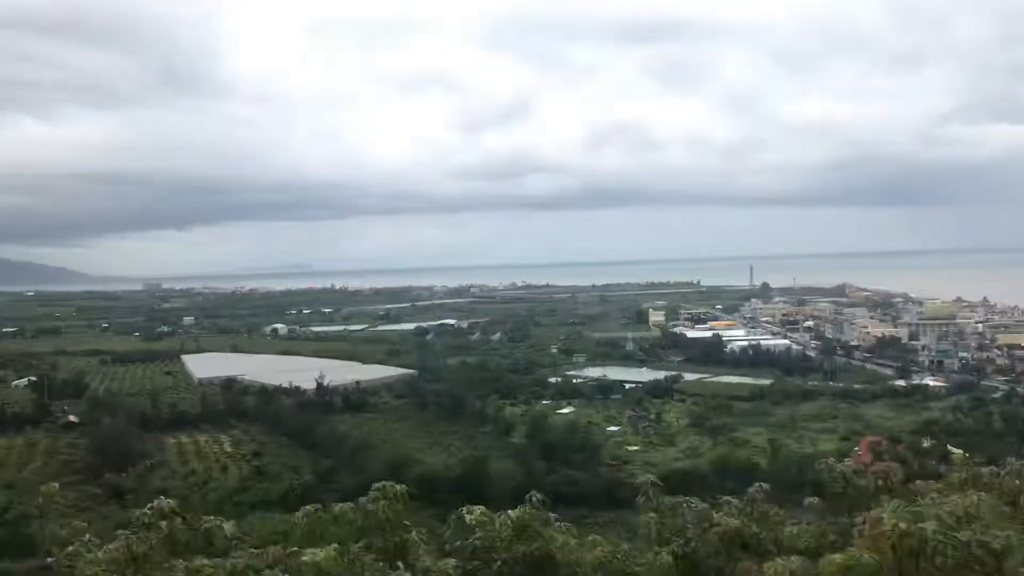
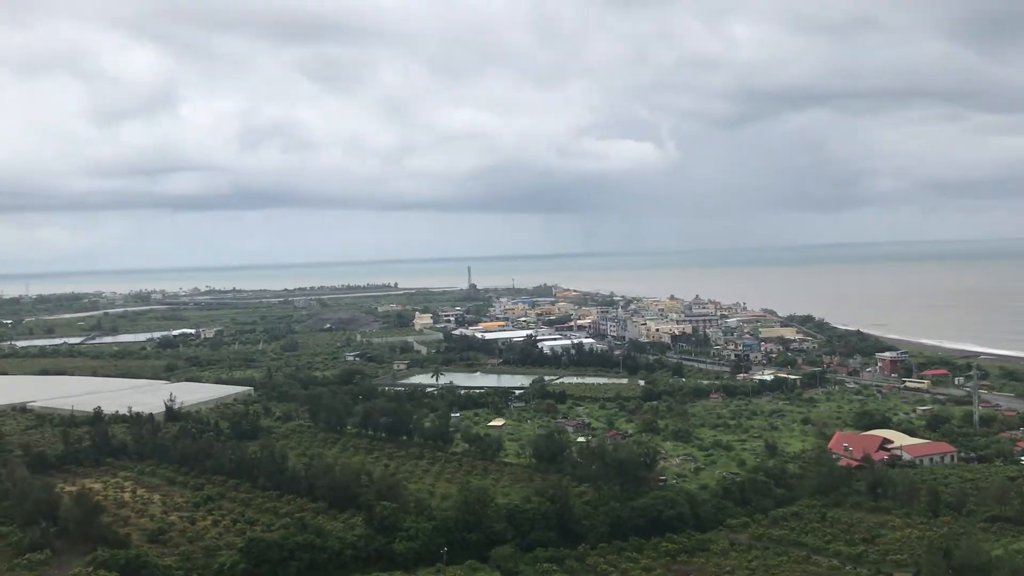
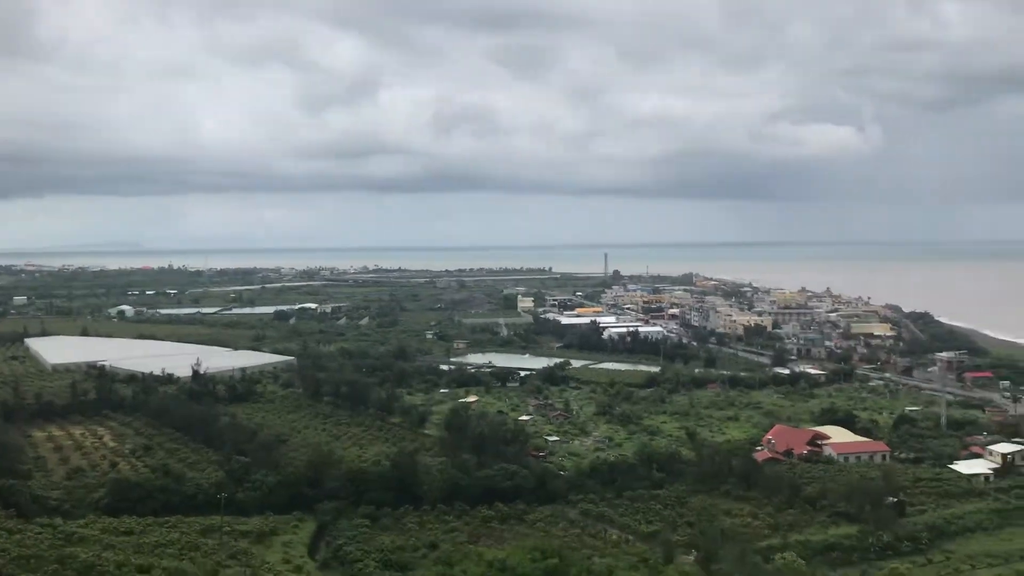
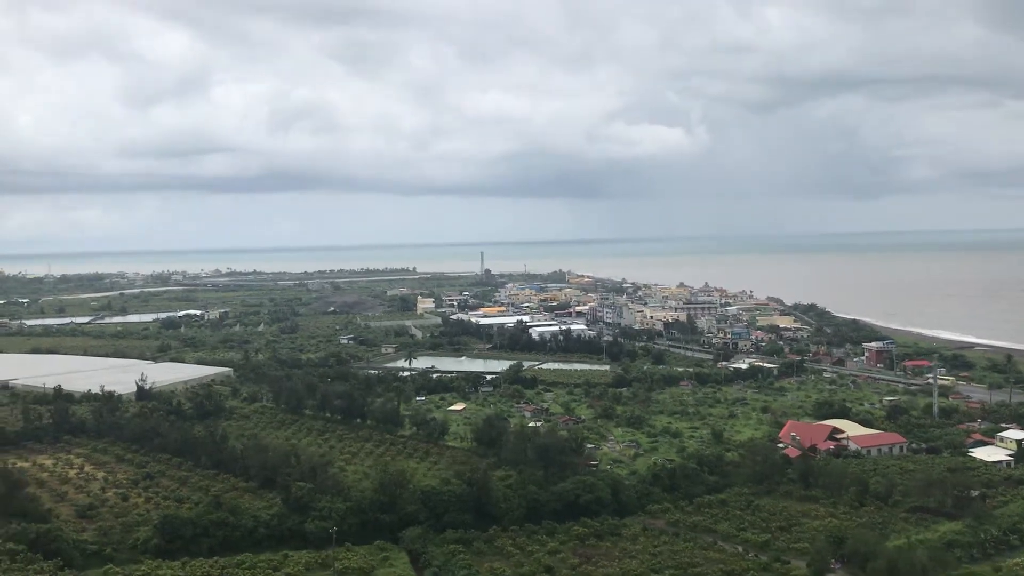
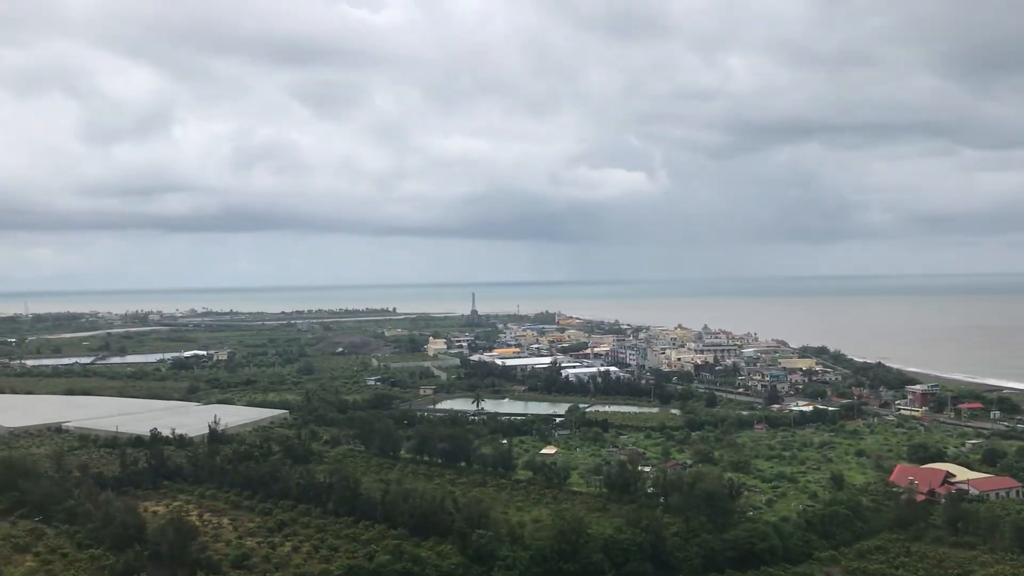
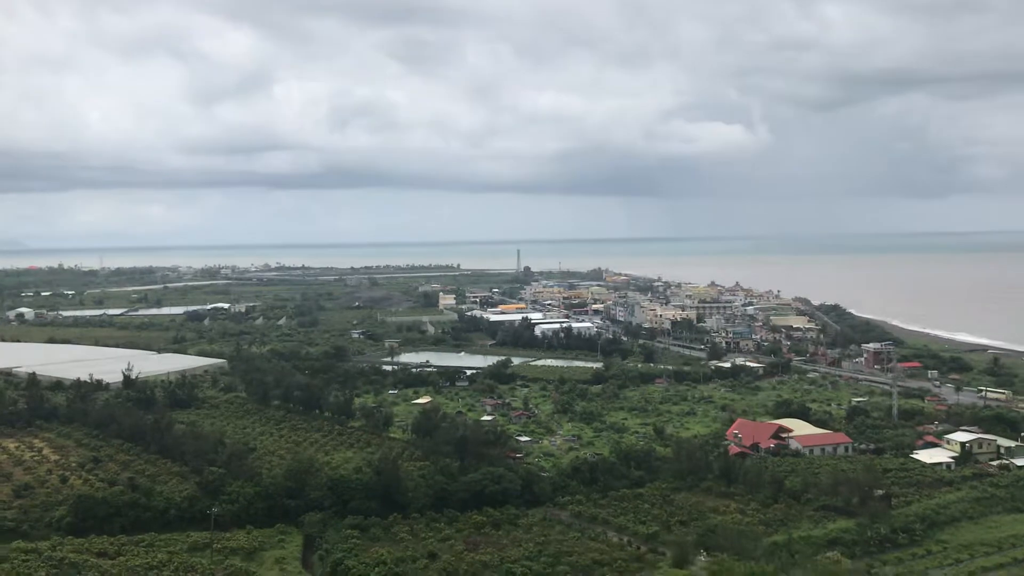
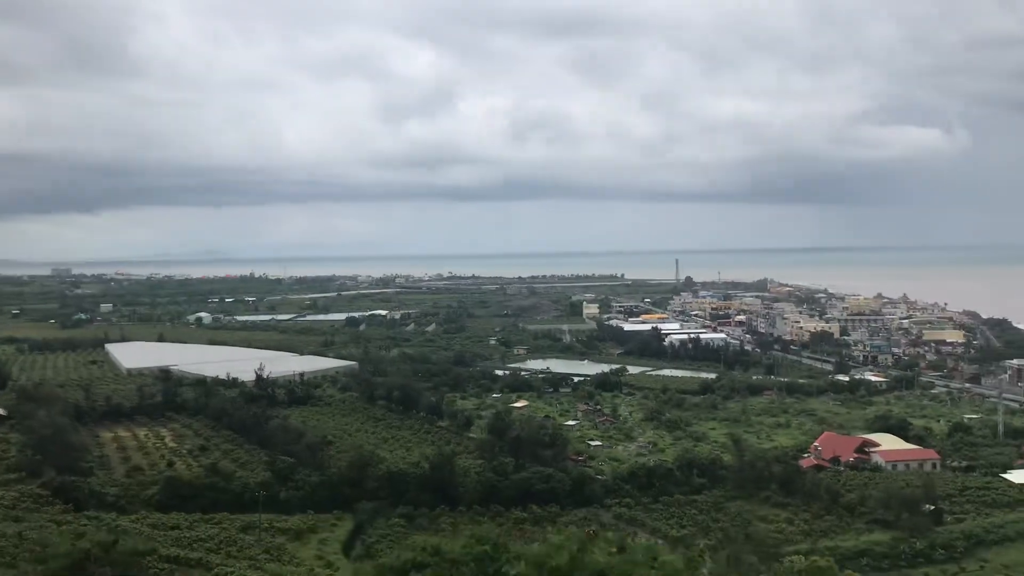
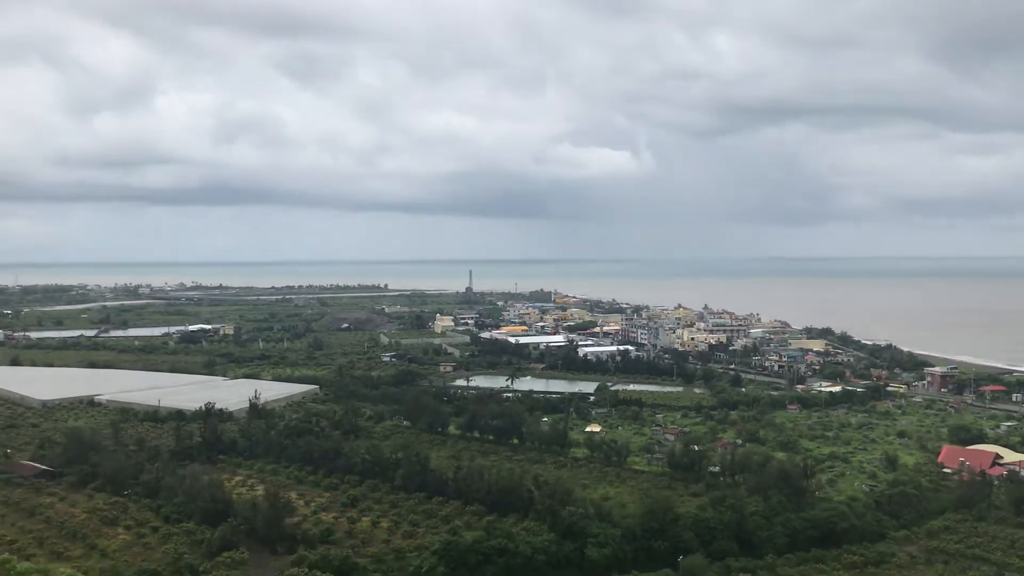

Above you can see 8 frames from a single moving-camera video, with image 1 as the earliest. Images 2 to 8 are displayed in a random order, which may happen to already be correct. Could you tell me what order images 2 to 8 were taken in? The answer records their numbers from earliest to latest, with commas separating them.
7, 3, 6, 4, 2, 5, 8
